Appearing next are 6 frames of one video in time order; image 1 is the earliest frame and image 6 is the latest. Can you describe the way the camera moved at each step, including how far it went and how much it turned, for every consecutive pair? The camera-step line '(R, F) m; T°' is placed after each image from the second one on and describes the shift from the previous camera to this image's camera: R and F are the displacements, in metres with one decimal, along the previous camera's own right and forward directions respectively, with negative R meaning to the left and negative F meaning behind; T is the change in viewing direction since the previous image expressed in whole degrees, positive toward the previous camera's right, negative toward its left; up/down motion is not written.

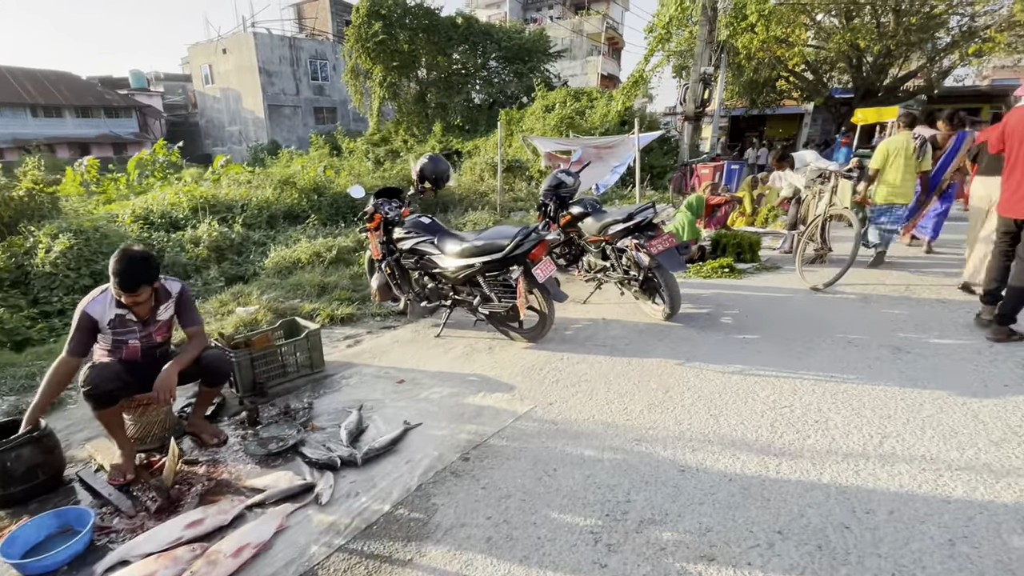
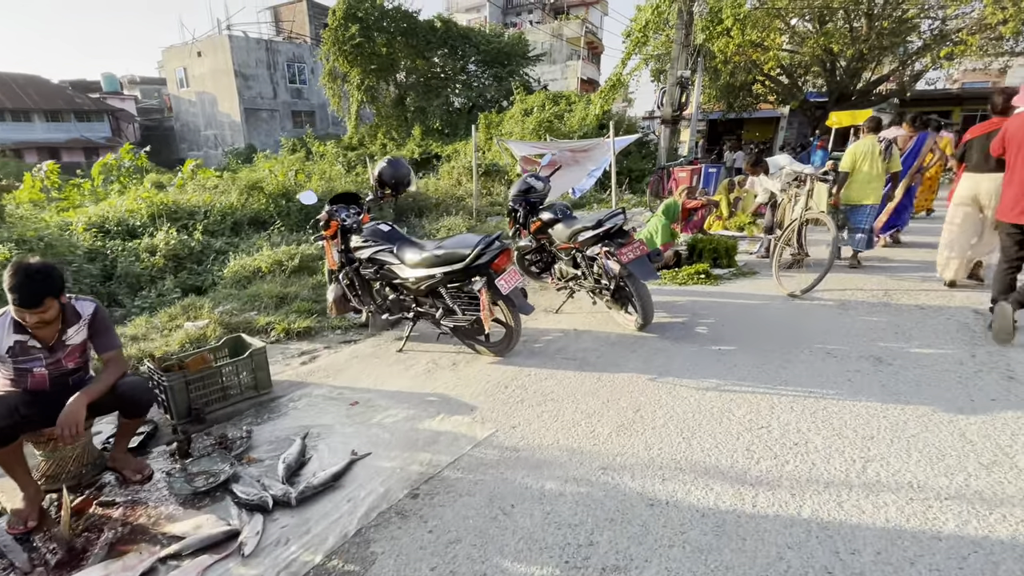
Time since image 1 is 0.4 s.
(+0.1, +0.2) m; +2°
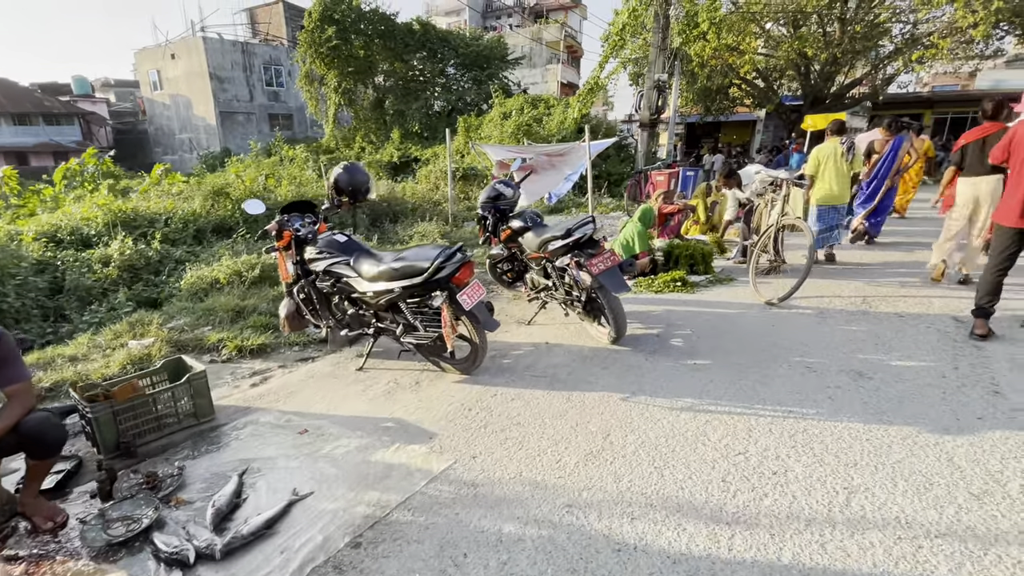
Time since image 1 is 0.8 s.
(+0.1, +0.2) m; +2°
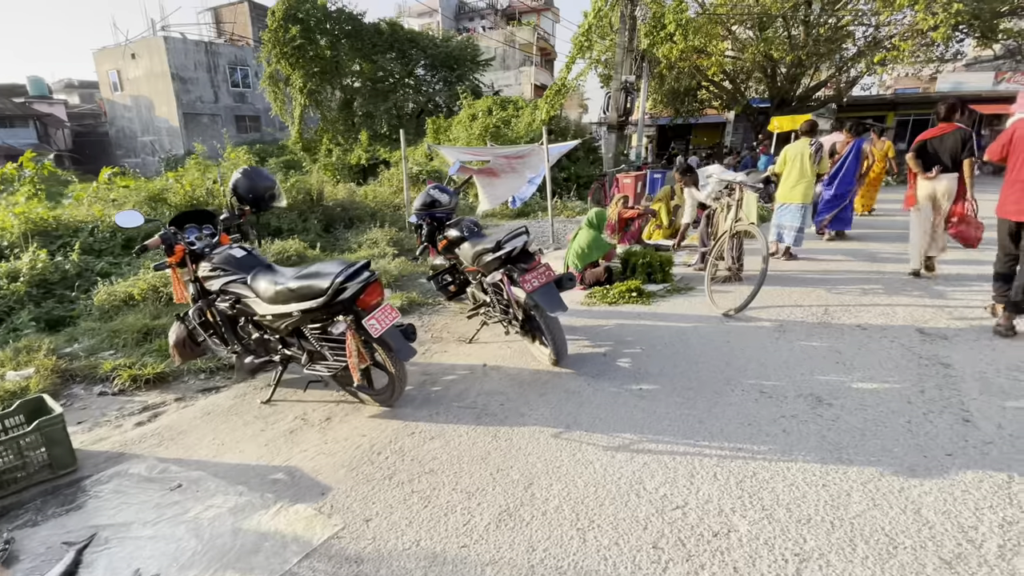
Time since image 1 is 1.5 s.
(+0.3, +0.4) m; +2°
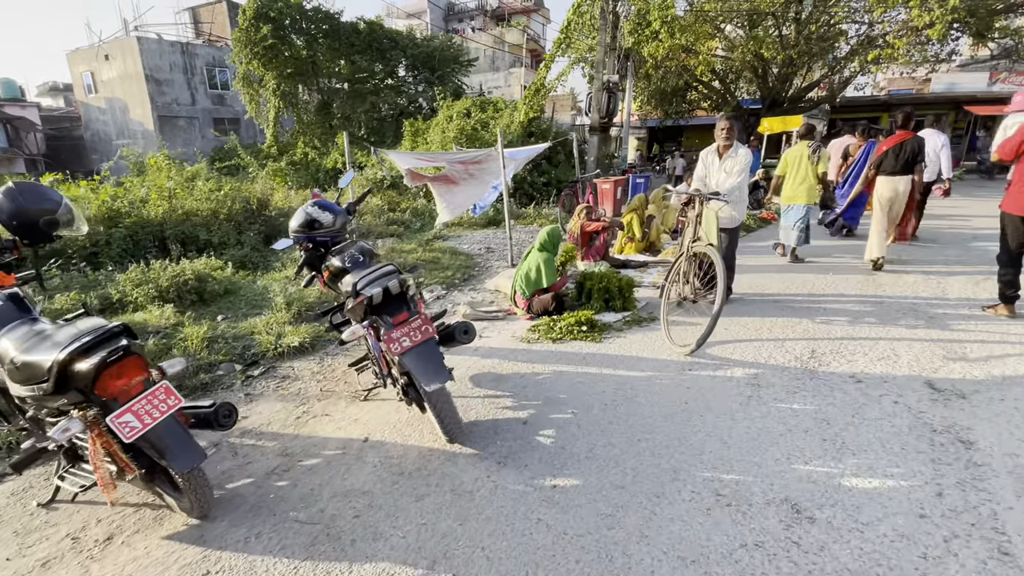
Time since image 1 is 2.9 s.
(+0.6, +0.9) m; 0°
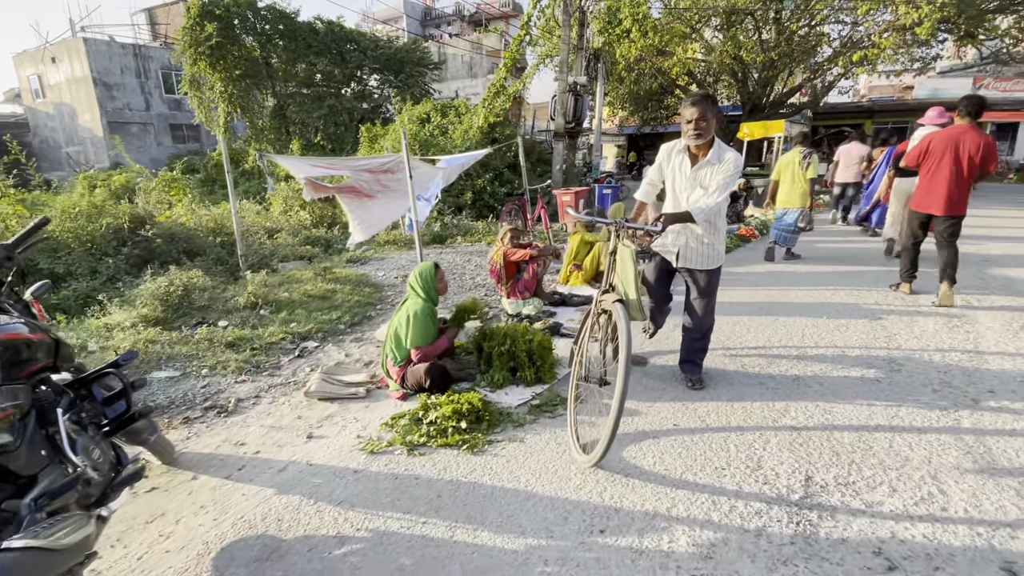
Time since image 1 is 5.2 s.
(+0.8, +1.4) m; +1°
